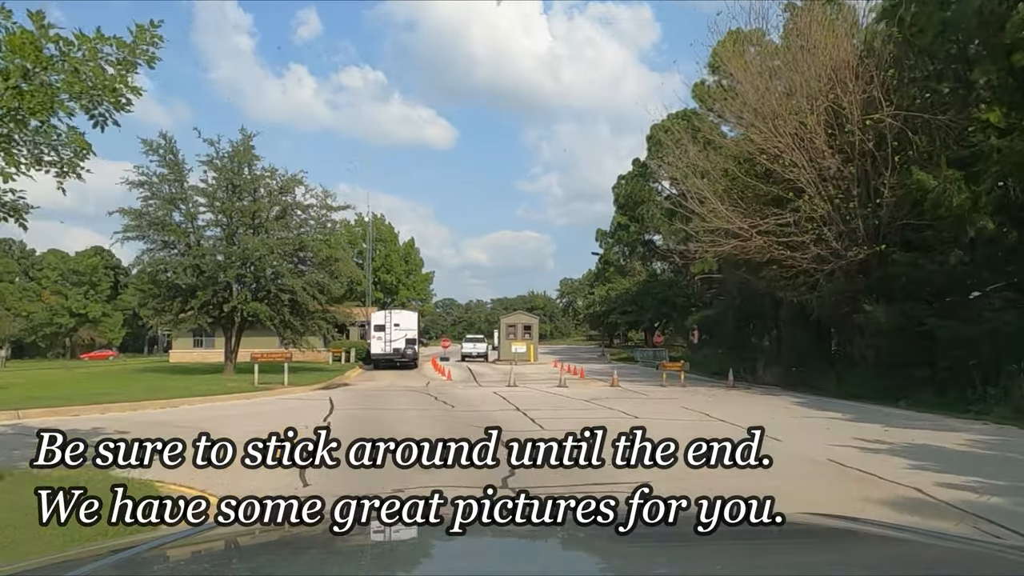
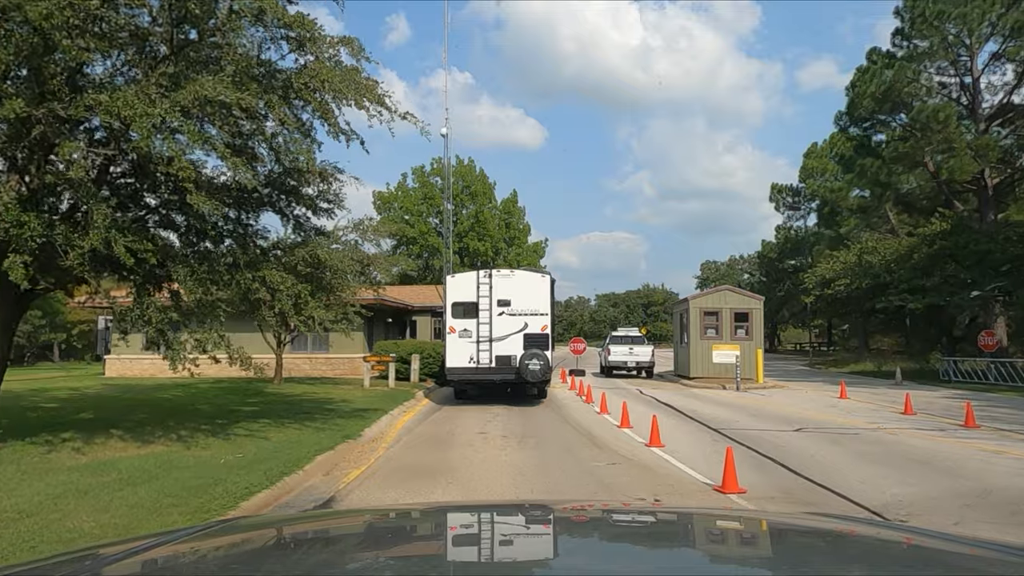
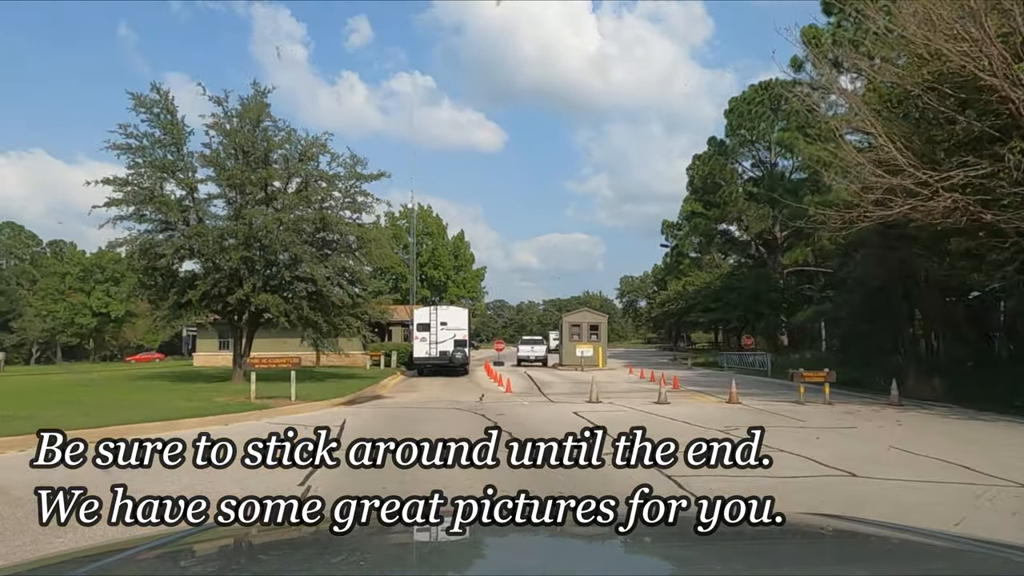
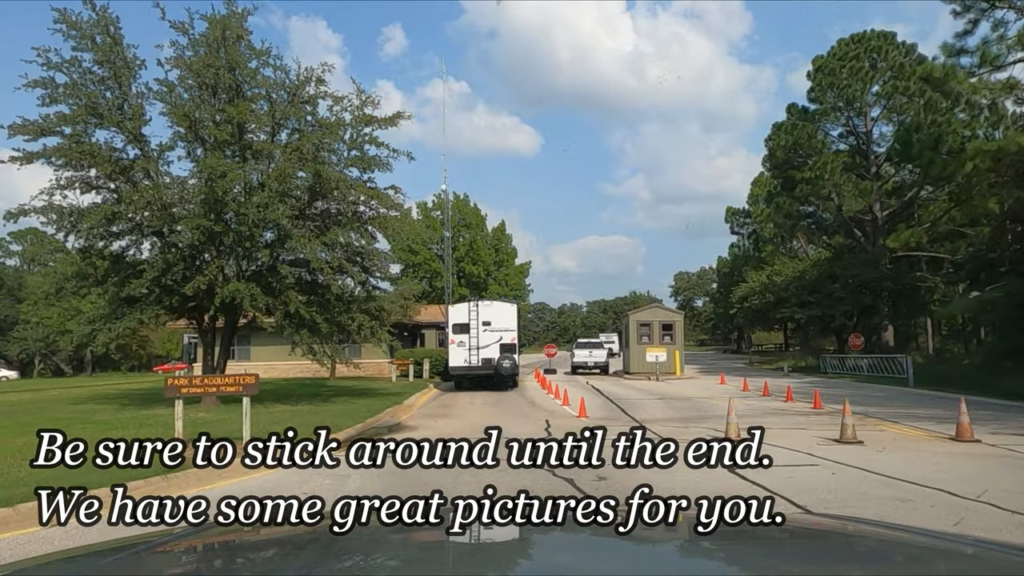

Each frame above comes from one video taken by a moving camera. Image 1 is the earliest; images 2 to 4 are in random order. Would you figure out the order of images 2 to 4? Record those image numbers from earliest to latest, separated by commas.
3, 4, 2
